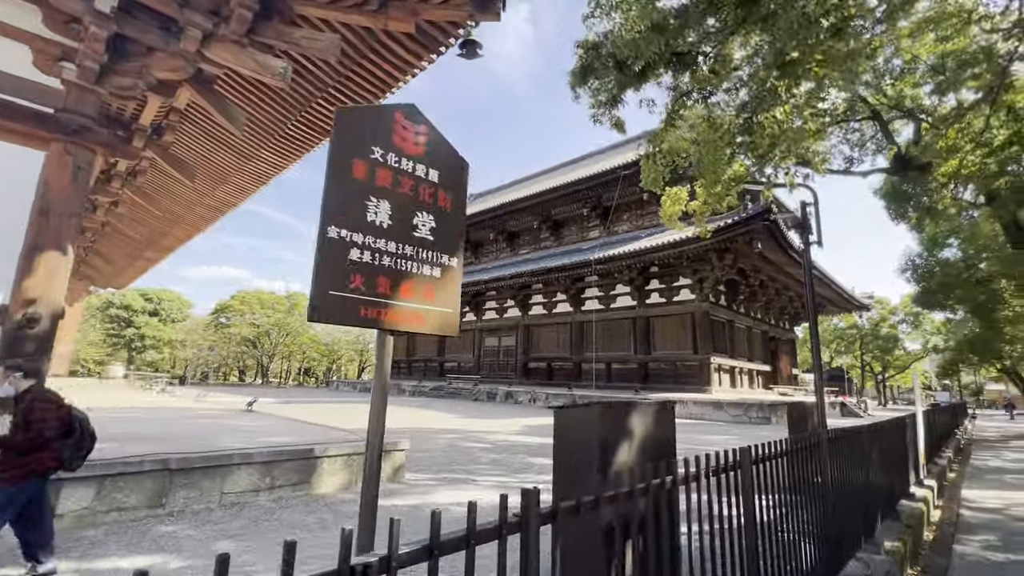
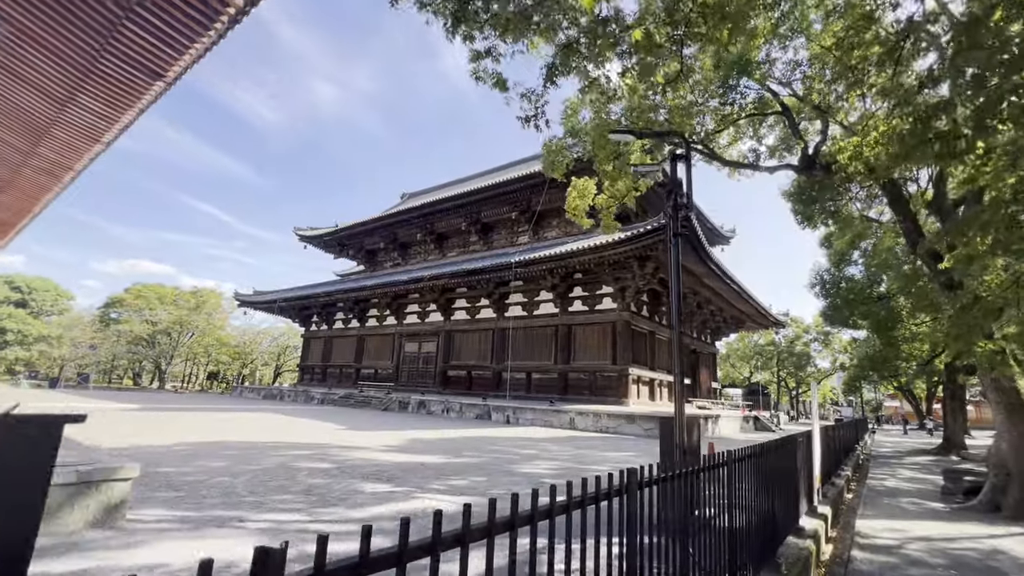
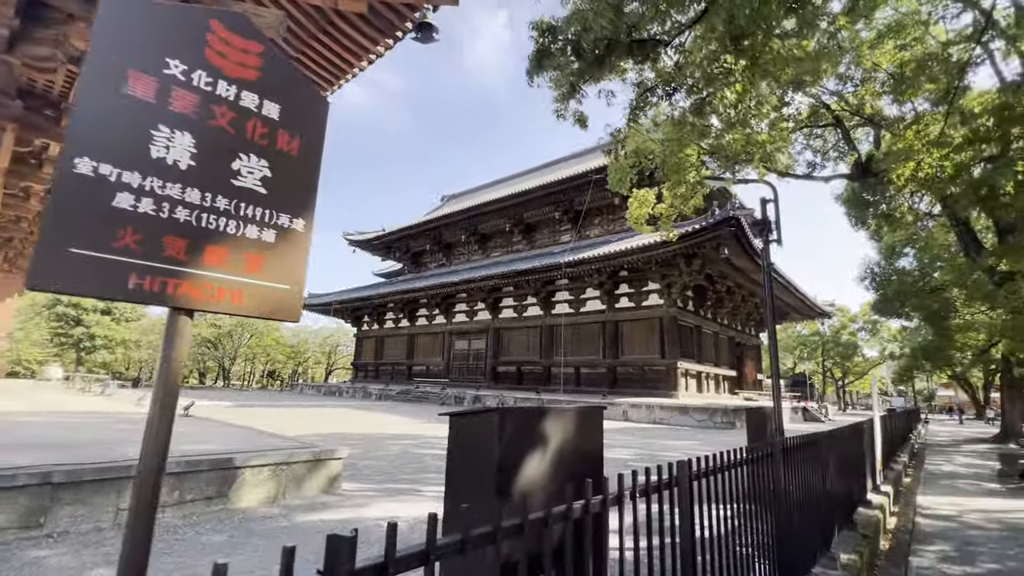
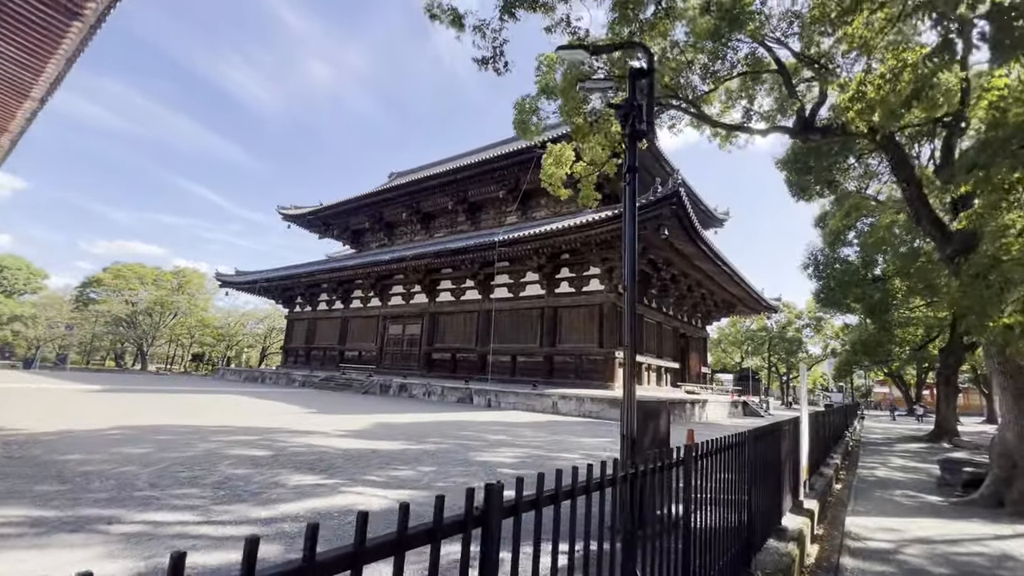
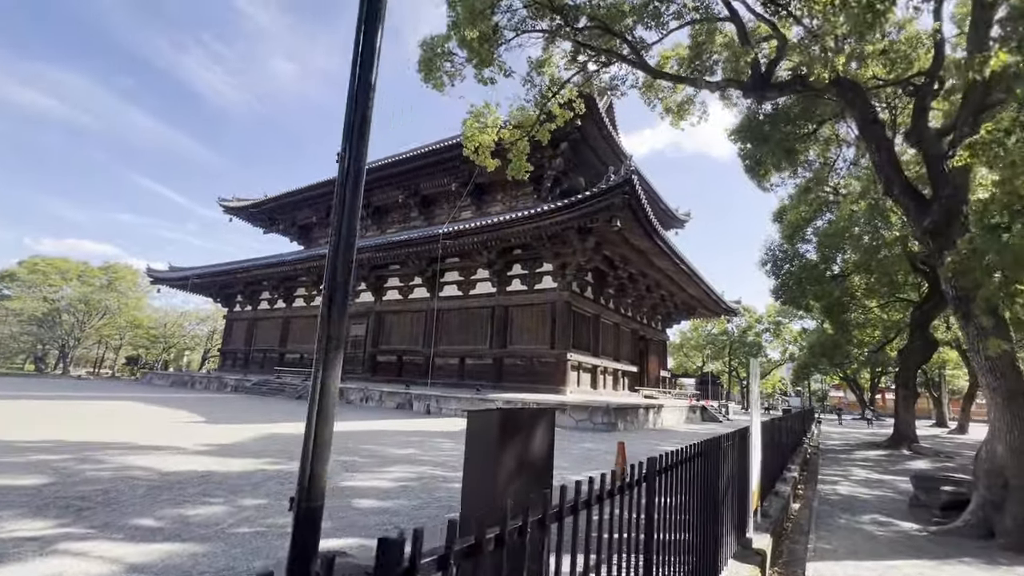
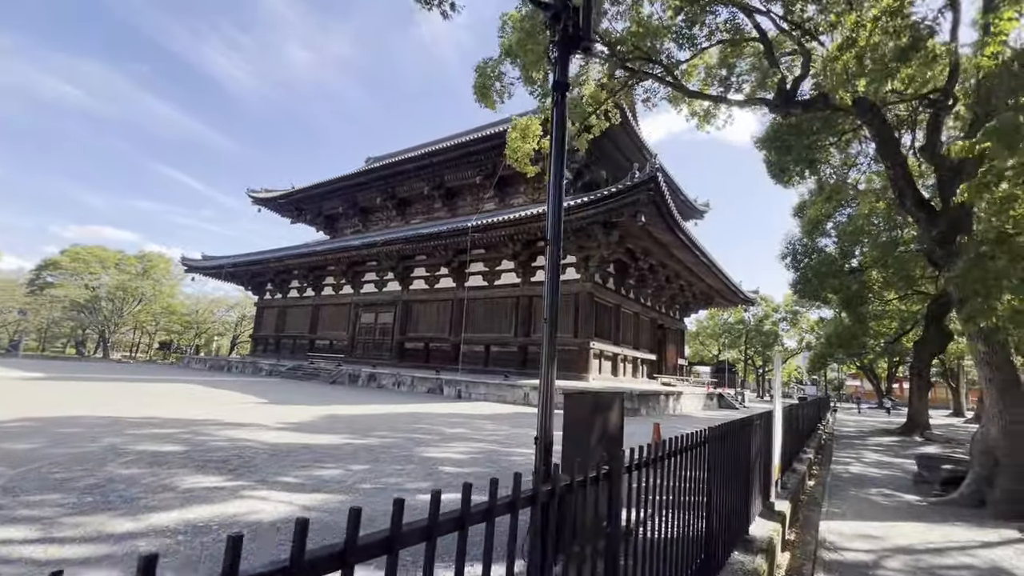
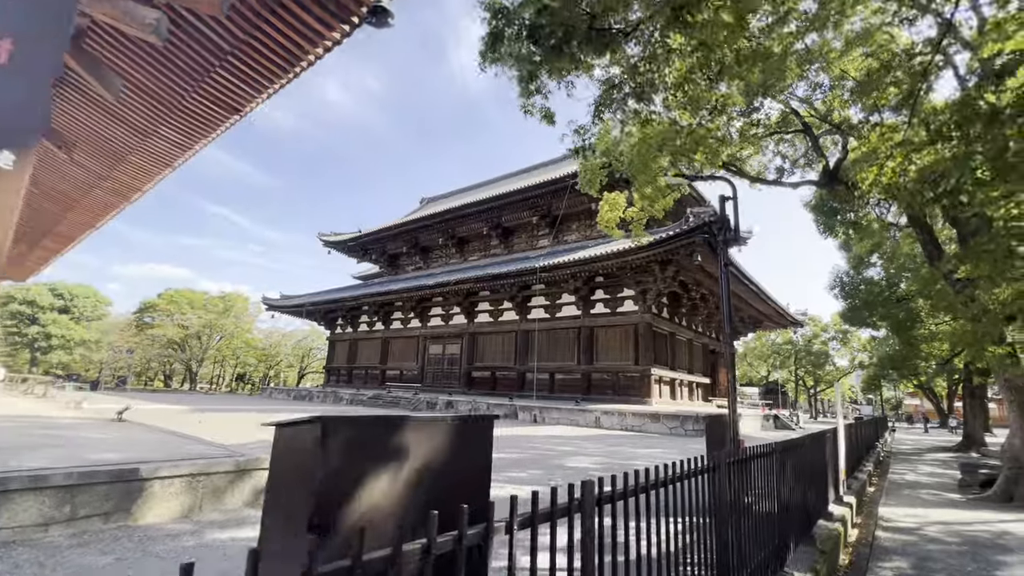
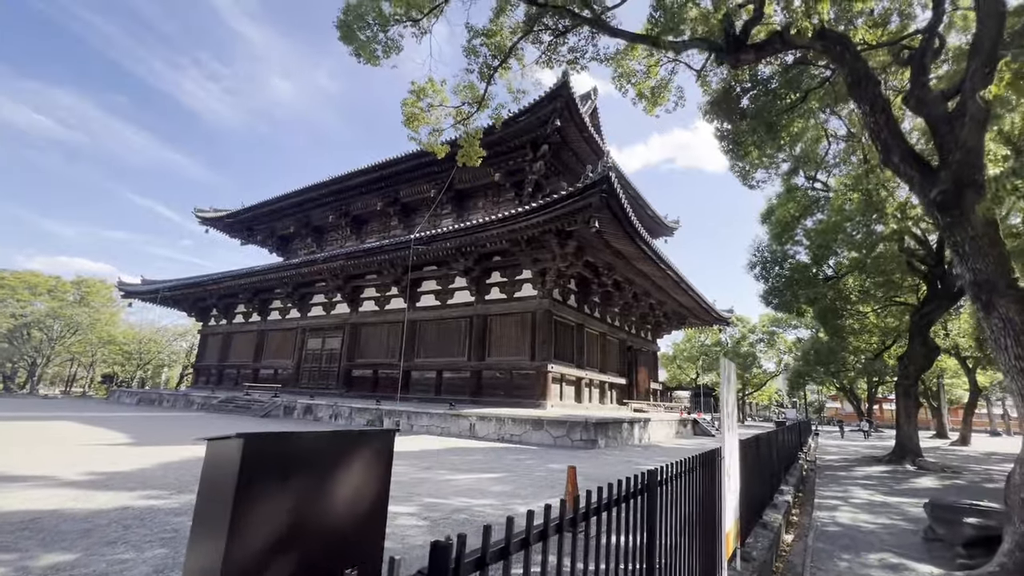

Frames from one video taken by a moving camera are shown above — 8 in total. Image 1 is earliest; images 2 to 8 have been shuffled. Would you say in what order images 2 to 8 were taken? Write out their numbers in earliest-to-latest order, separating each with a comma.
3, 7, 2, 4, 6, 5, 8
